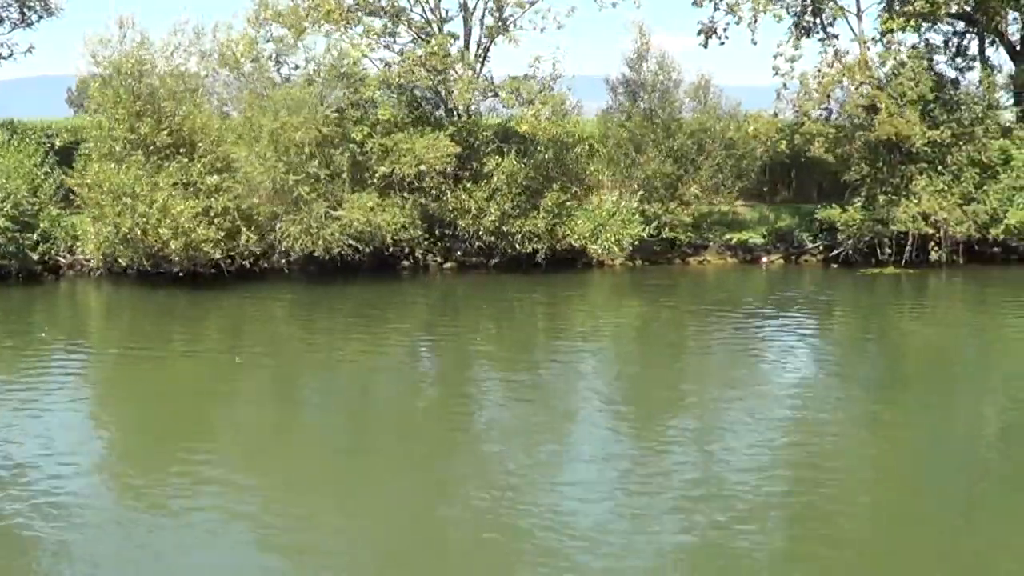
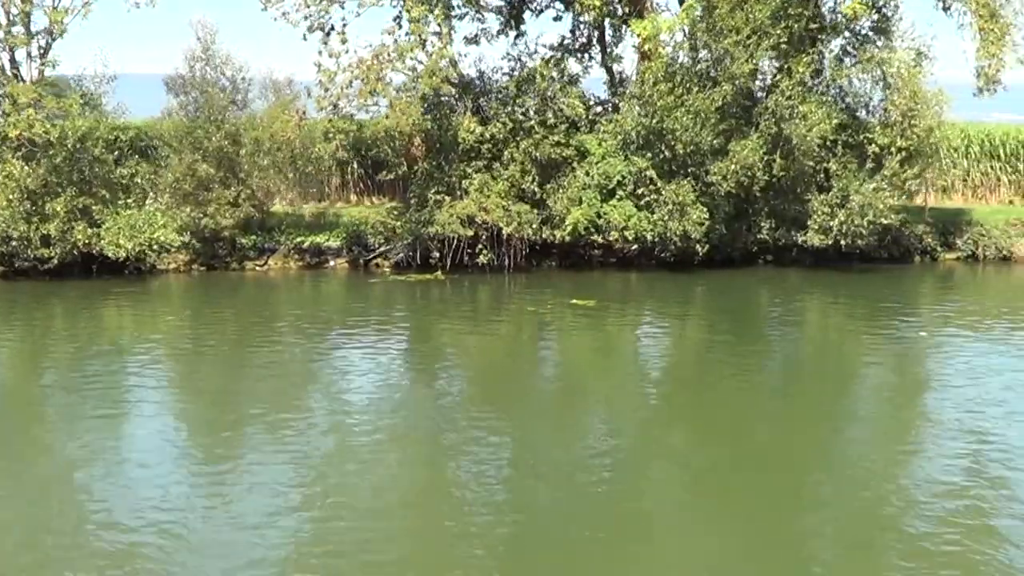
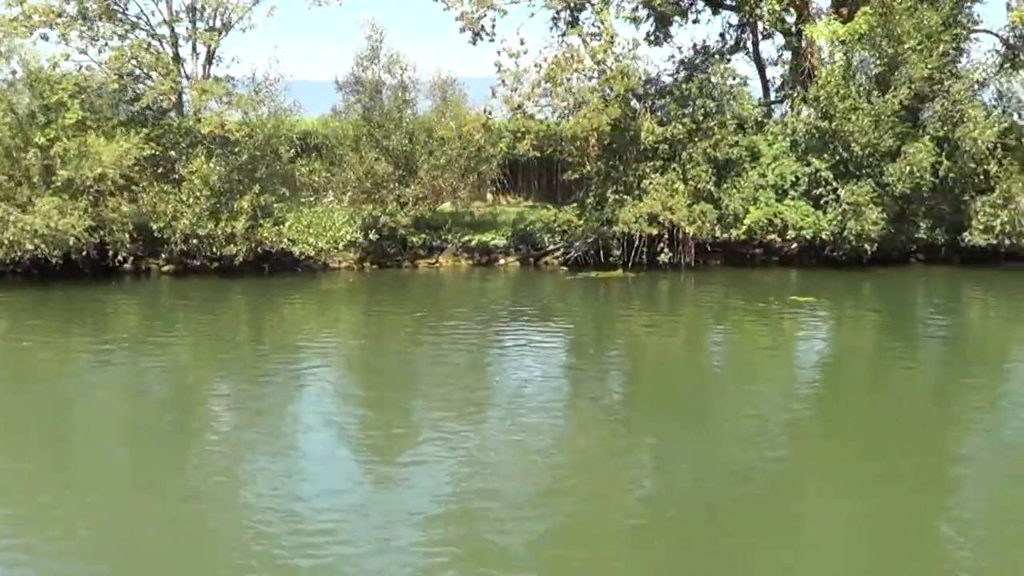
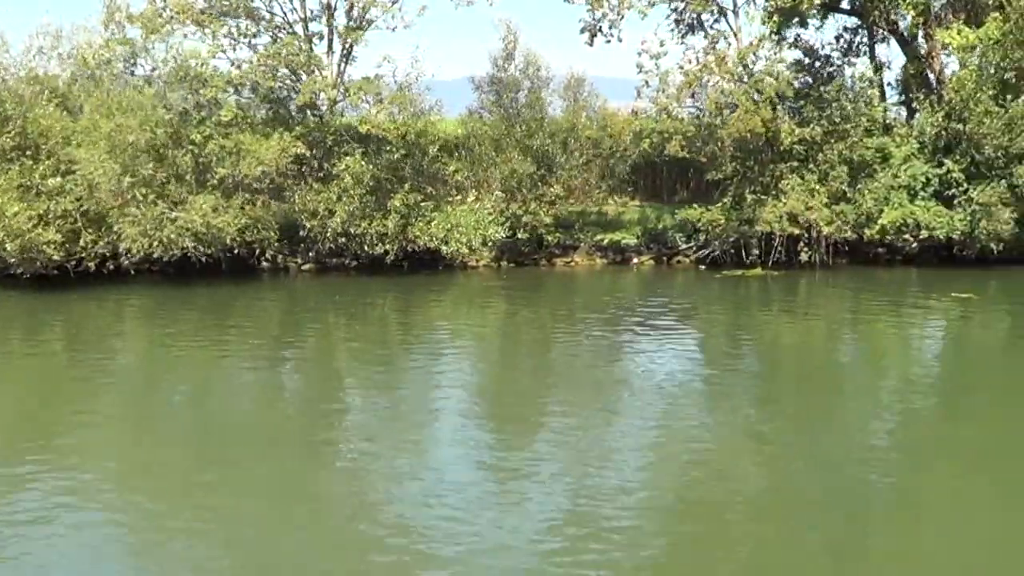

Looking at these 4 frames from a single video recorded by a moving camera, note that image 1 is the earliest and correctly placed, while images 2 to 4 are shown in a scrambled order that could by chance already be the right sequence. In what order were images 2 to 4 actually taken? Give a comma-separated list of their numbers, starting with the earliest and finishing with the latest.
4, 3, 2
